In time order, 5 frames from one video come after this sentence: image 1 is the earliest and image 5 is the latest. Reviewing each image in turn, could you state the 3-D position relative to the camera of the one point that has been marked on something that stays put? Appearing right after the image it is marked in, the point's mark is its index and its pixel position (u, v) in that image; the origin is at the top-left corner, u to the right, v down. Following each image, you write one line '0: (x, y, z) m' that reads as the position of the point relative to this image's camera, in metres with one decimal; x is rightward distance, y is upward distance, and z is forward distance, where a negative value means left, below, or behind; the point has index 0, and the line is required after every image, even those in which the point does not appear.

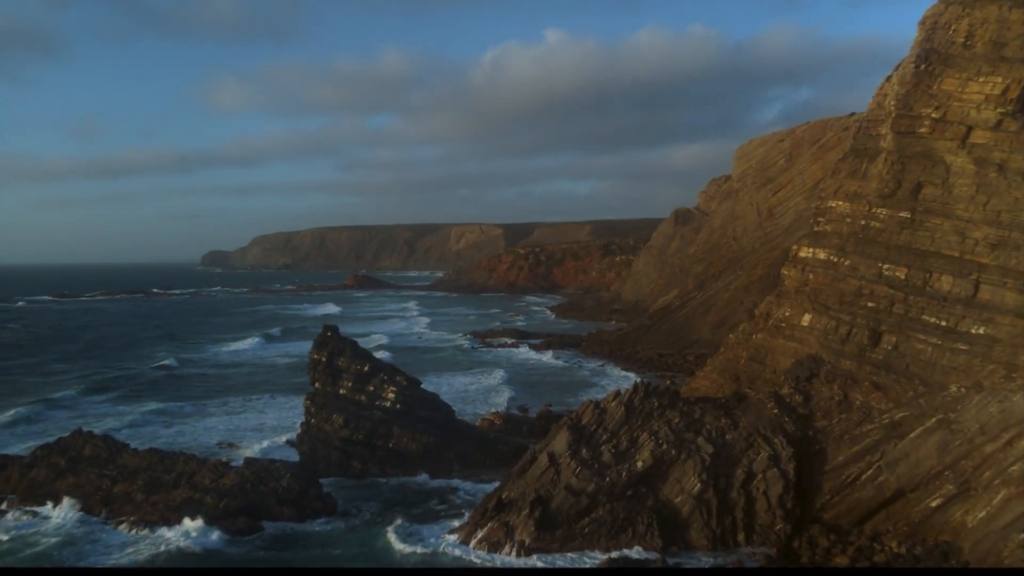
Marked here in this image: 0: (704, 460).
0: (+4.5, -4.0, +16.7) m
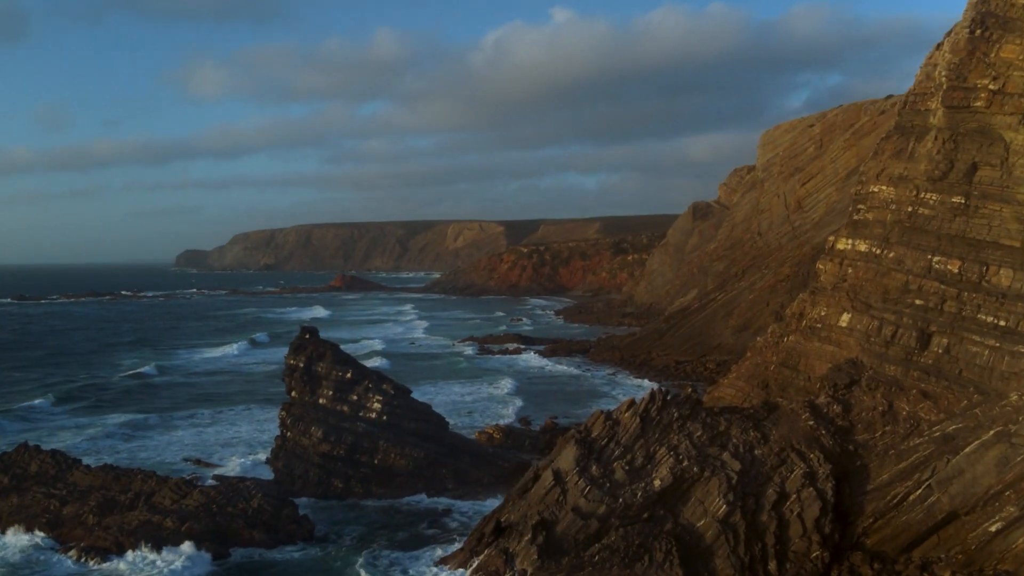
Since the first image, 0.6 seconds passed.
0: (+4.5, -3.9, +14.6) m
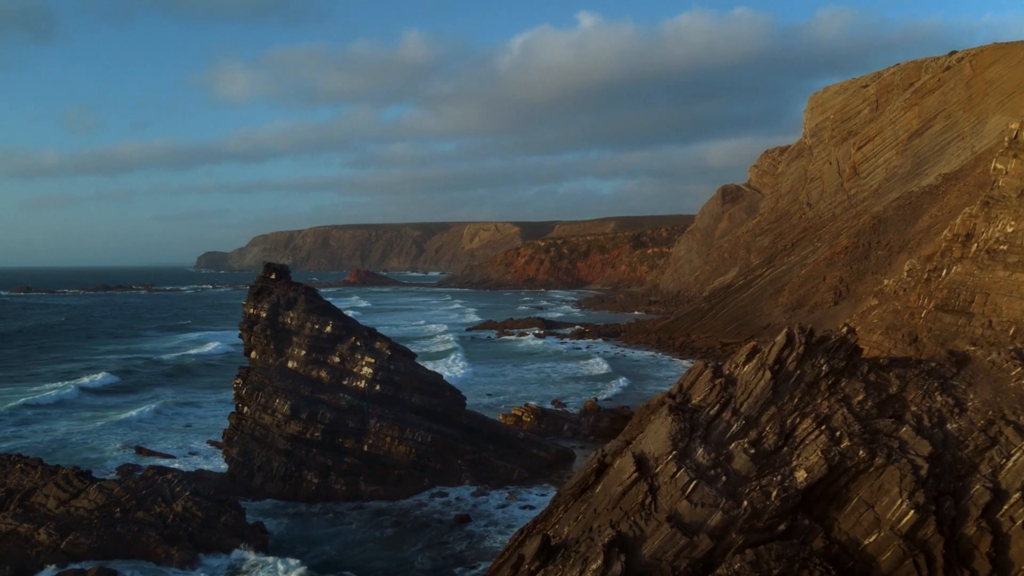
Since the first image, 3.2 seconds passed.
0: (+5.2, -2.3, +9.1) m
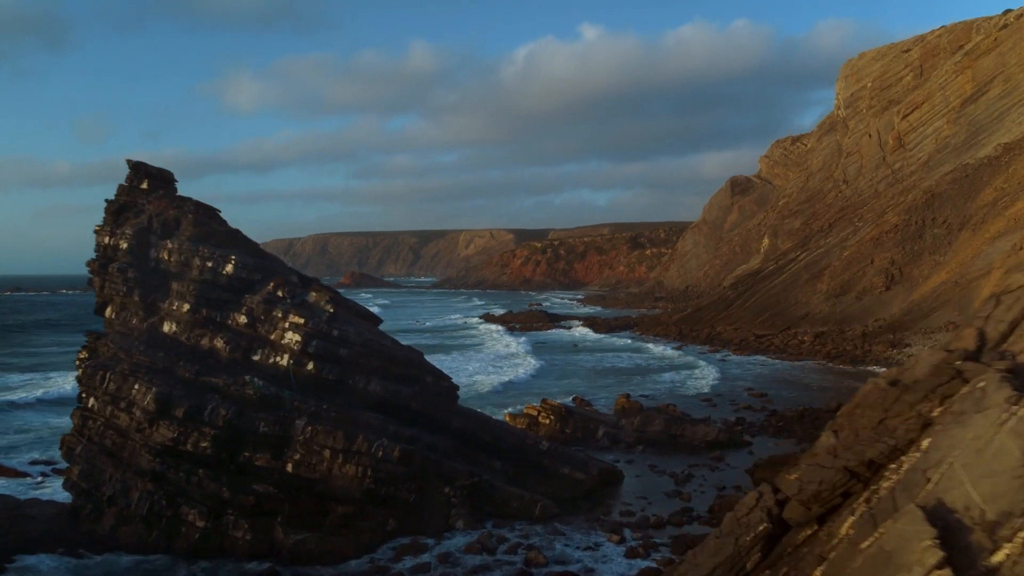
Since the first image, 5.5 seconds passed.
0: (+5.5, -1.2, +3.3) m
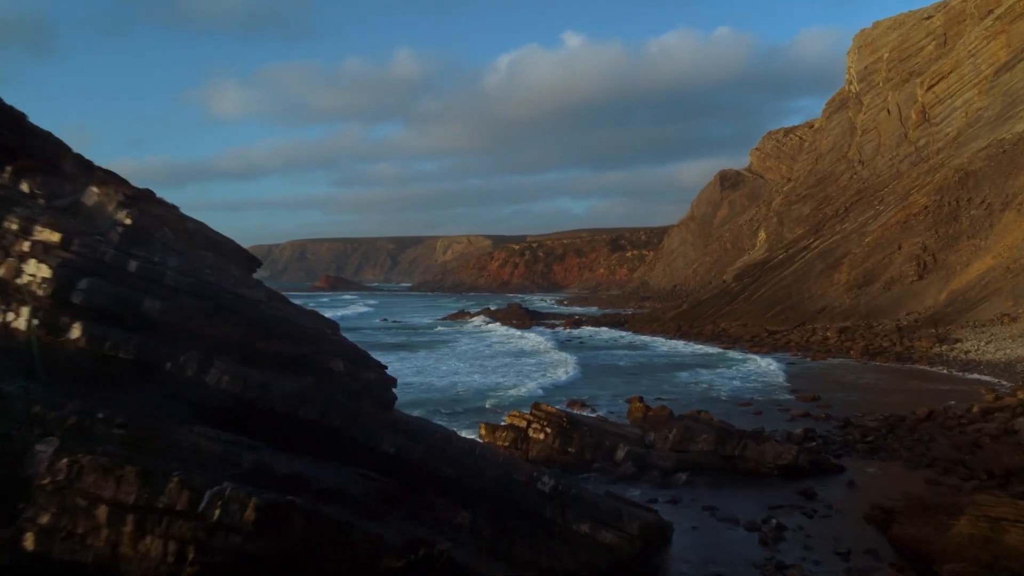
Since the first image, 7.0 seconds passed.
0: (+5.5, -0.5, -0.9) m
